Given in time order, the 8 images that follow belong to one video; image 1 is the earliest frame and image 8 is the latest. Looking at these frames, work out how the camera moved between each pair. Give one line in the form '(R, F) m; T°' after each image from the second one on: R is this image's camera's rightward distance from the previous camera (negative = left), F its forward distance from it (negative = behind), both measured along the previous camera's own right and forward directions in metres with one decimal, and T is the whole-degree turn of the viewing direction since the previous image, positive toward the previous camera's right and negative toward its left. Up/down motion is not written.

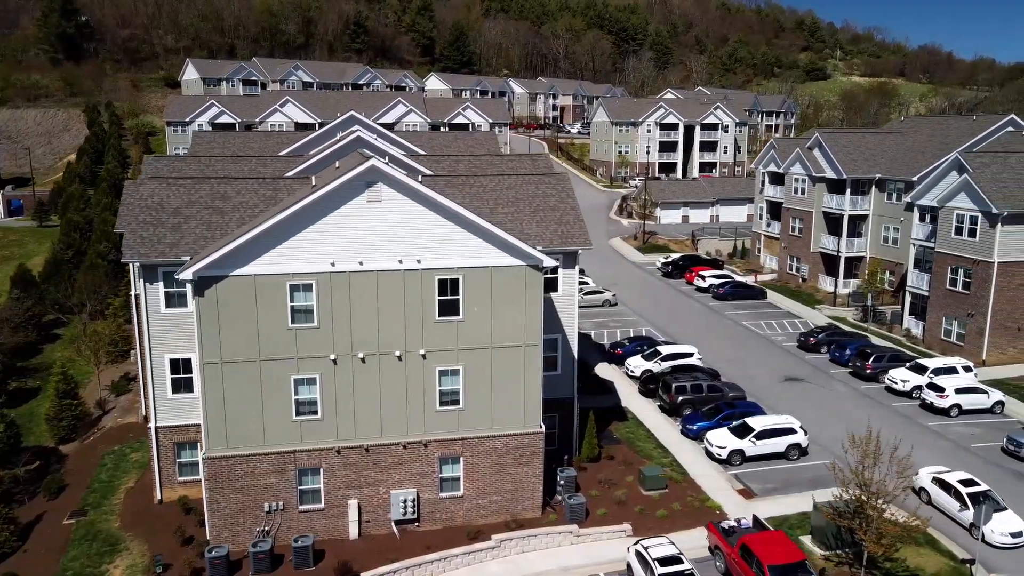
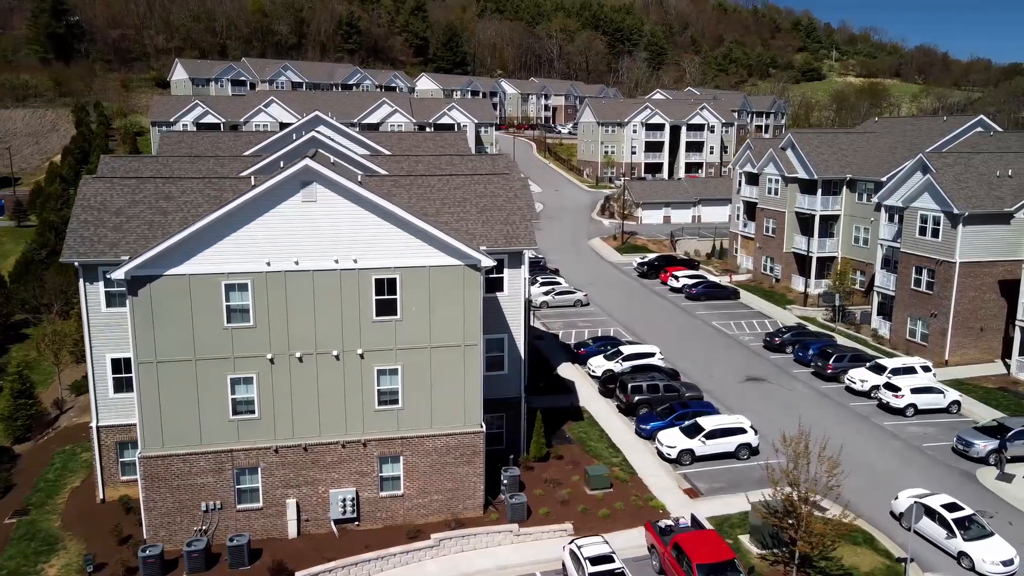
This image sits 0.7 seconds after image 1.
(+1.9, -0.1) m; 0°
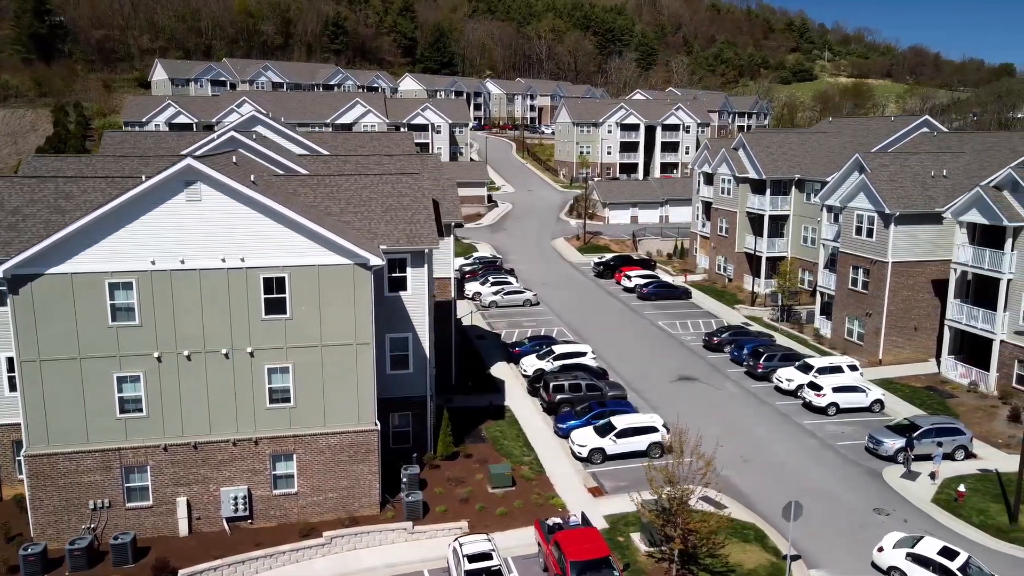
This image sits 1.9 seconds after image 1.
(+3.5, -0.1) m; 0°
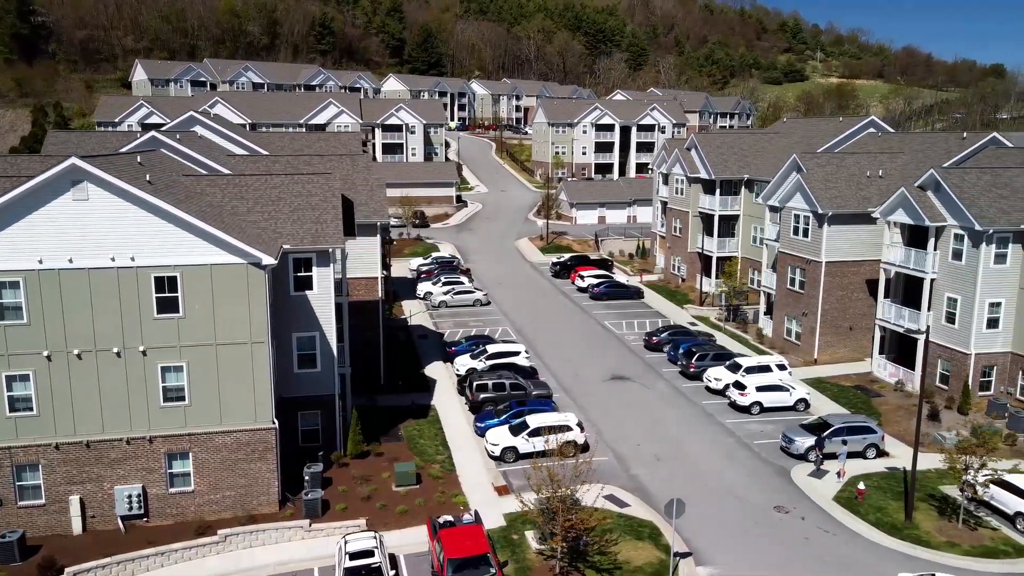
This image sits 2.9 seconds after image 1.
(+3.4, -0.1) m; 0°
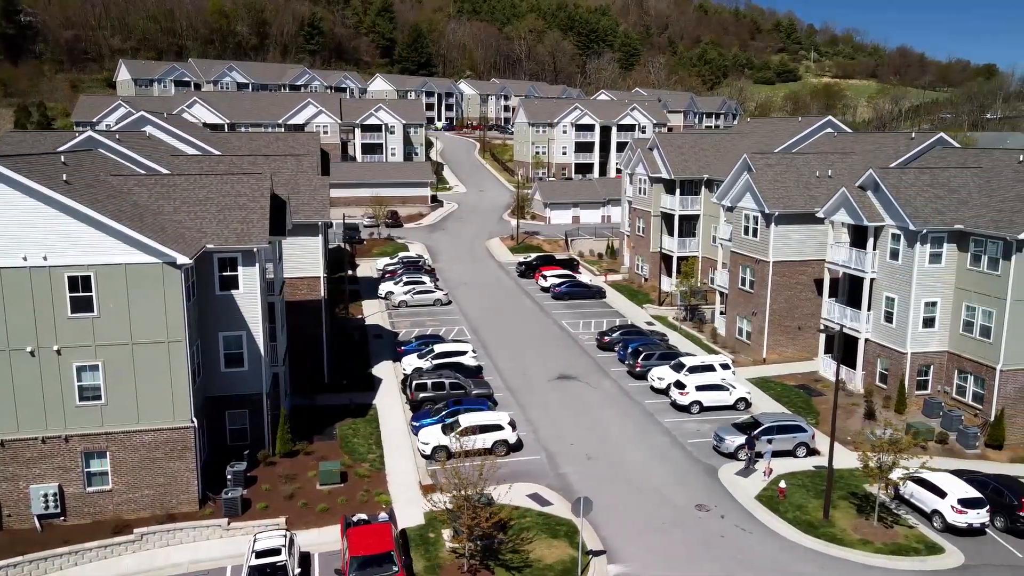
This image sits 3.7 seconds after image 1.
(+2.7, -0.1) m; 0°
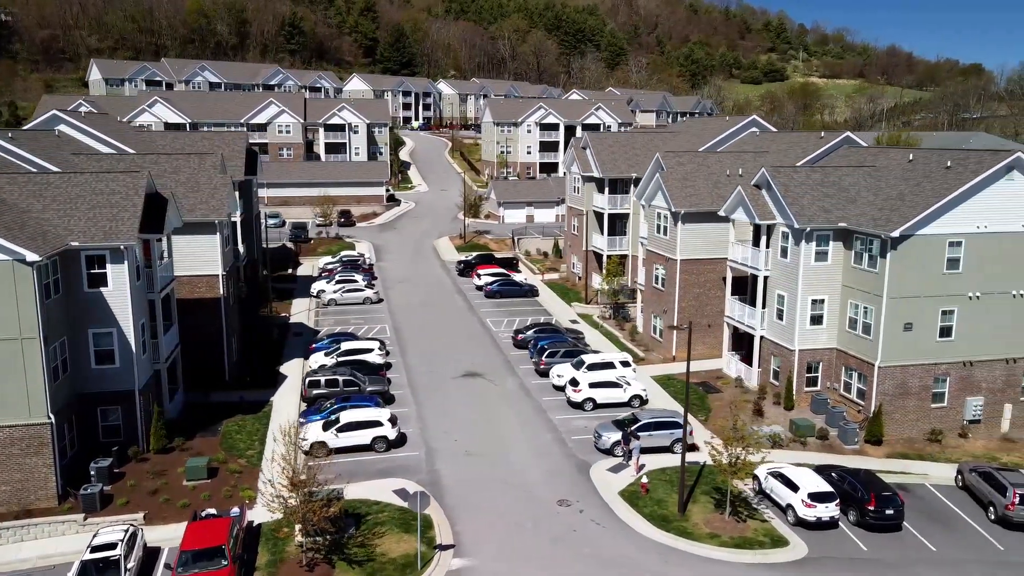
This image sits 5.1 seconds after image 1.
(+4.8, -0.2) m; 0°
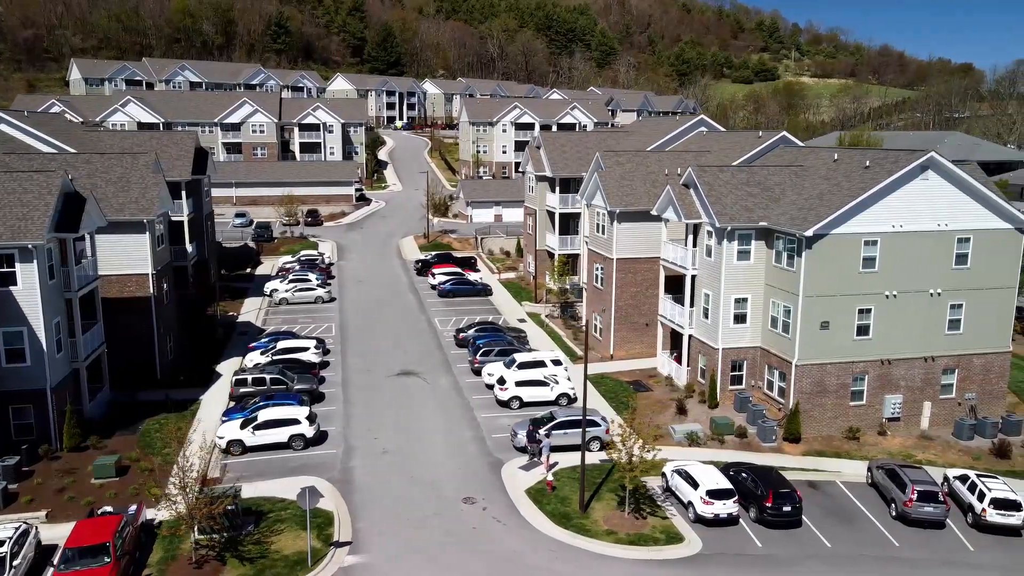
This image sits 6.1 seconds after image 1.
(+3.3, -0.1) m; 0°
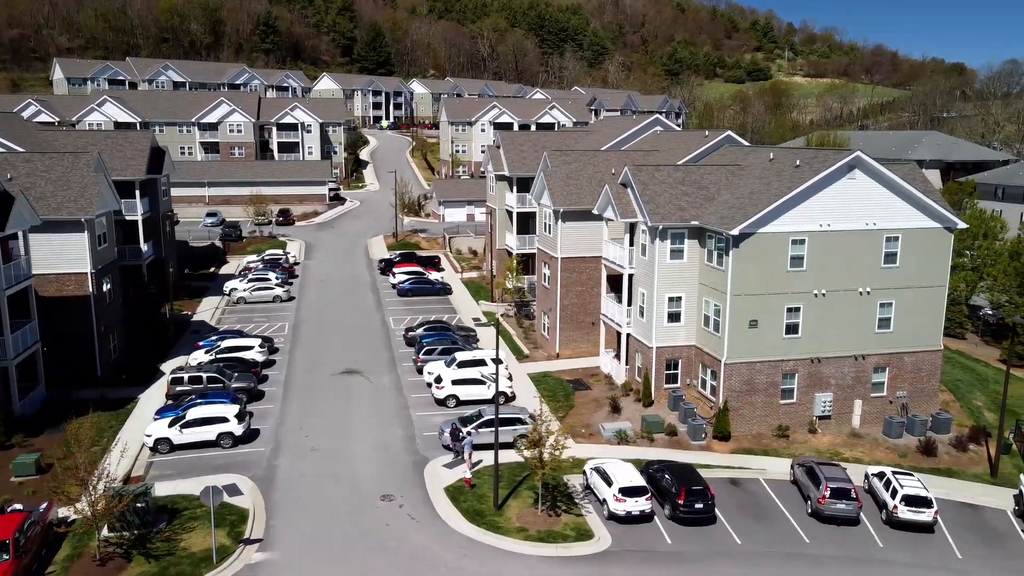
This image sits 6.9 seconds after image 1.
(+2.9, -0.1) m; 0°
